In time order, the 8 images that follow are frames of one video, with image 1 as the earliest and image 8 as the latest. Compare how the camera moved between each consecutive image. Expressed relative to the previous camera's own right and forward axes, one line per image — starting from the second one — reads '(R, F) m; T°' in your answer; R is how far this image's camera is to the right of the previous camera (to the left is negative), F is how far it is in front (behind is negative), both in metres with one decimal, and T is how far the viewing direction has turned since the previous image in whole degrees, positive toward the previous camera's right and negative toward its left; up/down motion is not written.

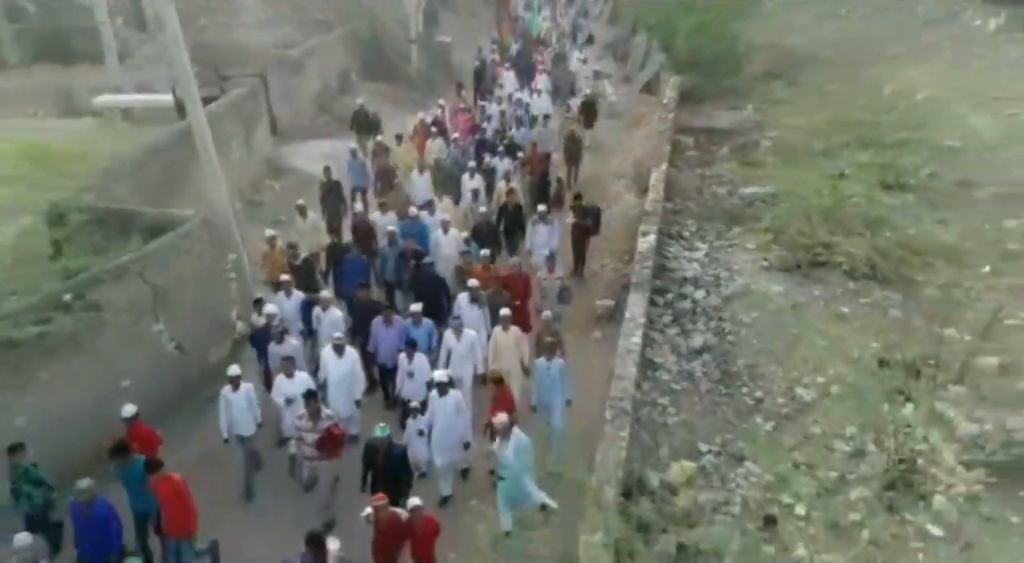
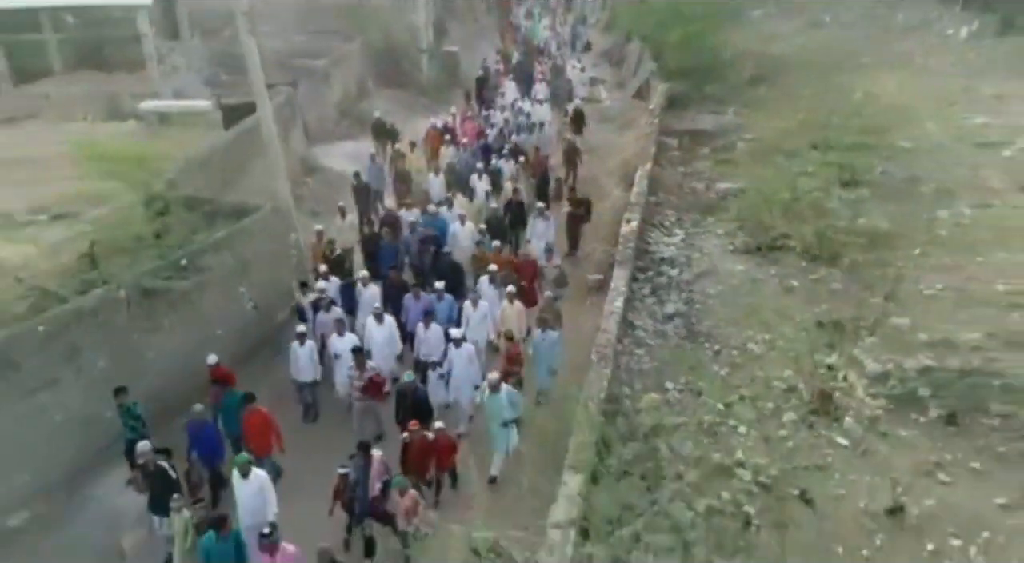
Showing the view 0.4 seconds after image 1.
(-0.1, -1.4) m; 0°
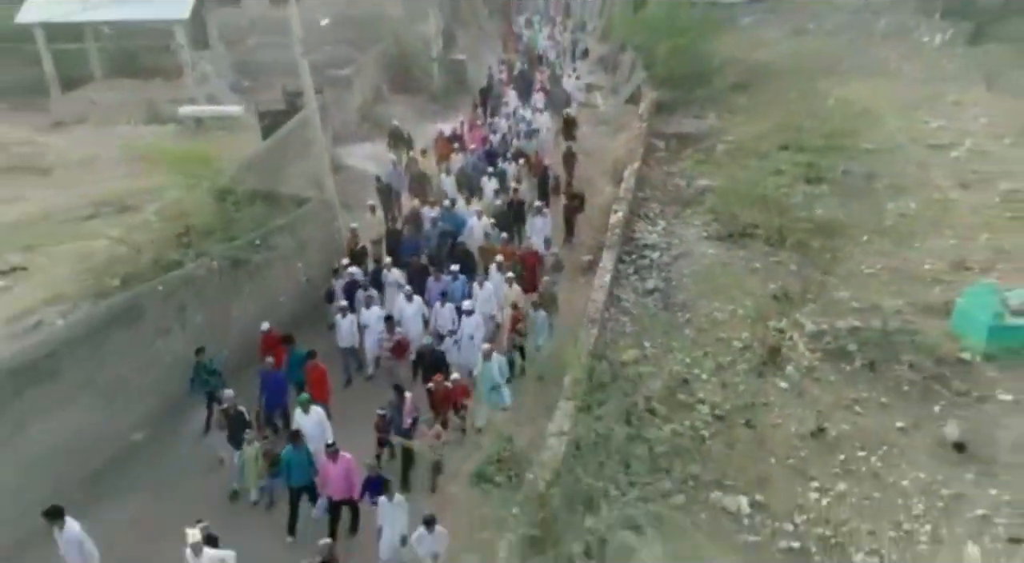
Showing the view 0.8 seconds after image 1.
(-0.1, -1.5) m; 0°
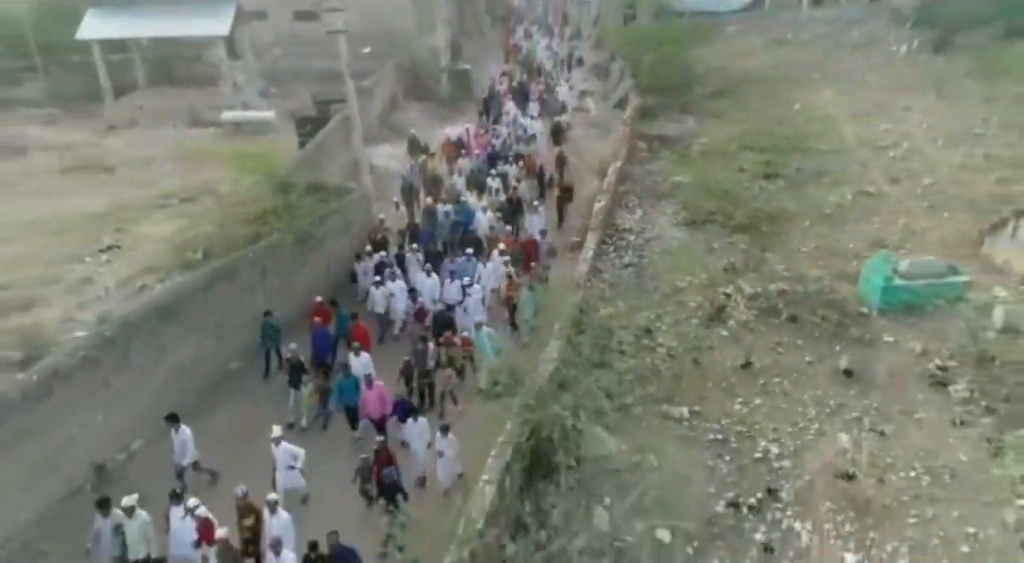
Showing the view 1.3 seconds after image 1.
(0.0, -2.2) m; 0°
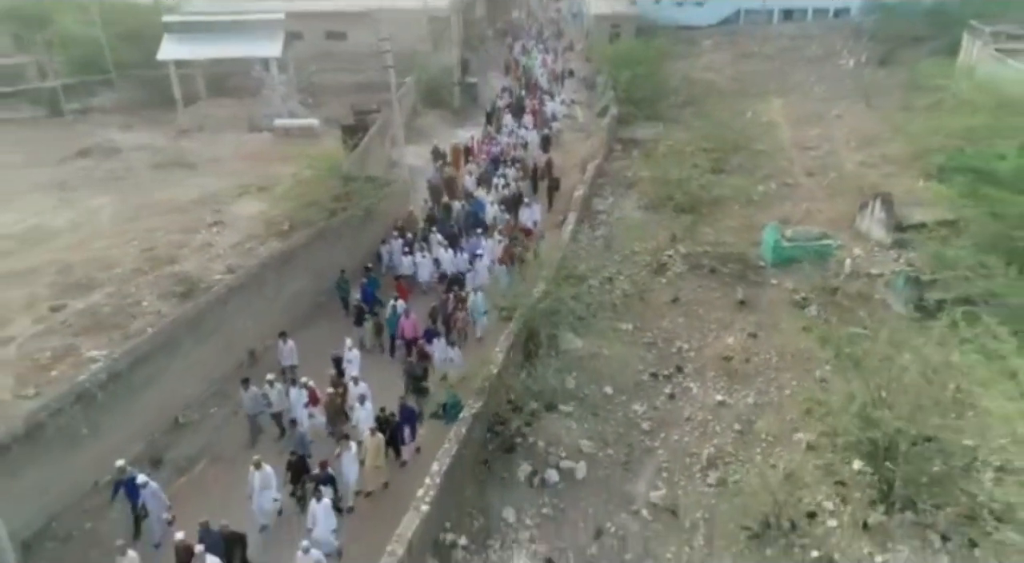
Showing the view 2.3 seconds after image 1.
(0.0, -4.1) m; 0°
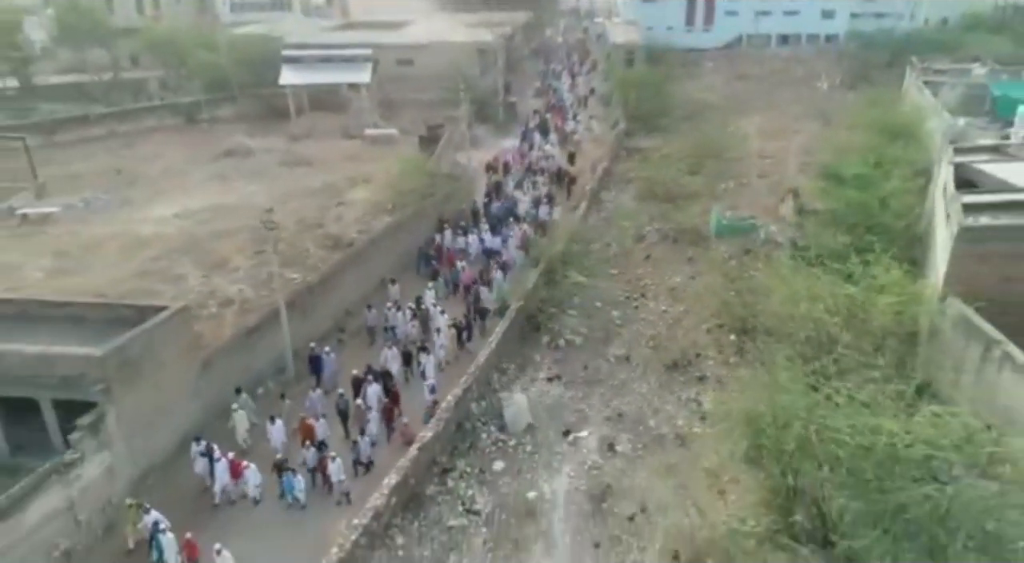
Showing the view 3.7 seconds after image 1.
(0.0, -7.0) m; -2°
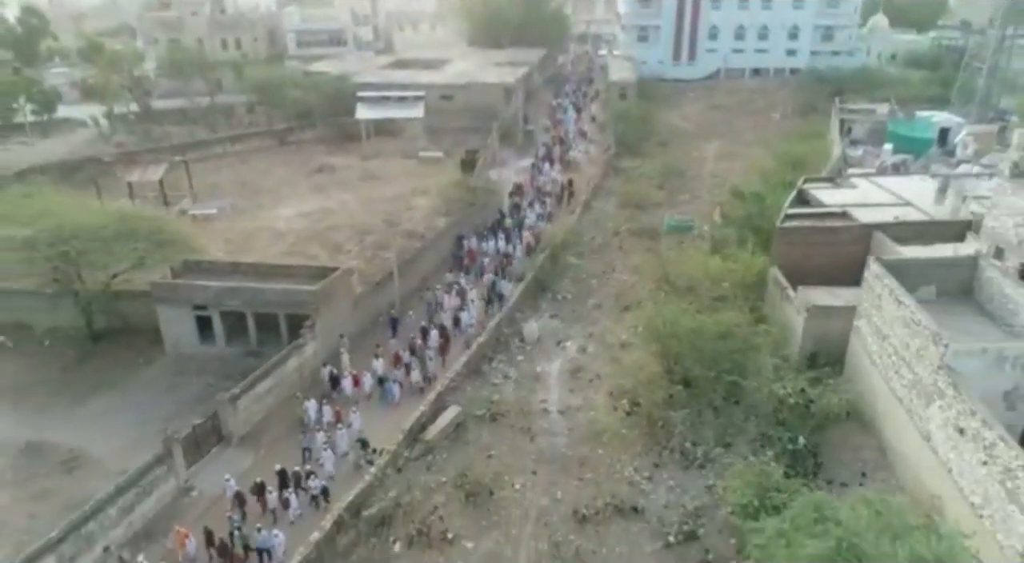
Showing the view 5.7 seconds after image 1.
(-0.1, -9.9) m; -1°
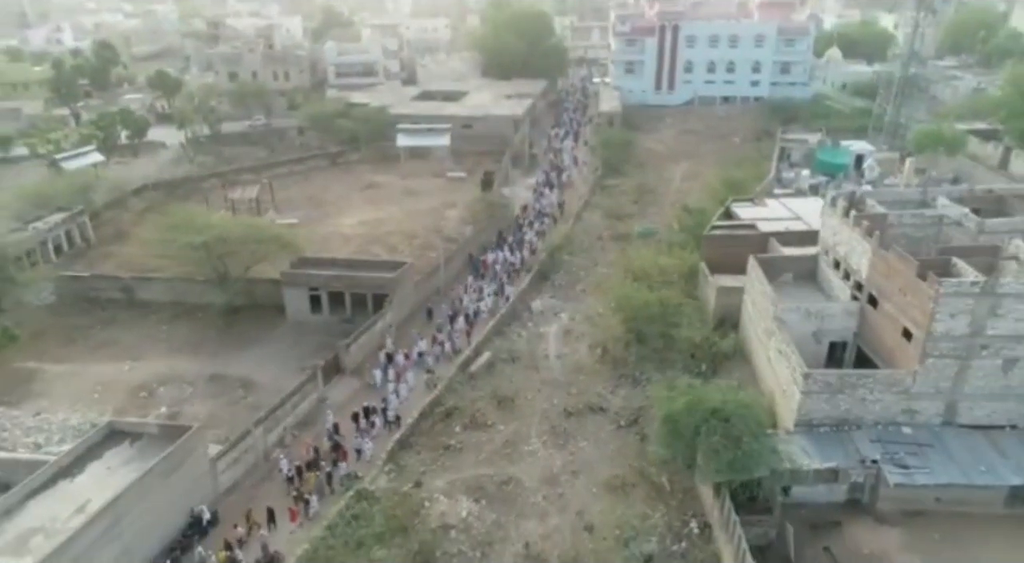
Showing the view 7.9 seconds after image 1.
(-0.5, -10.2) m; 0°
